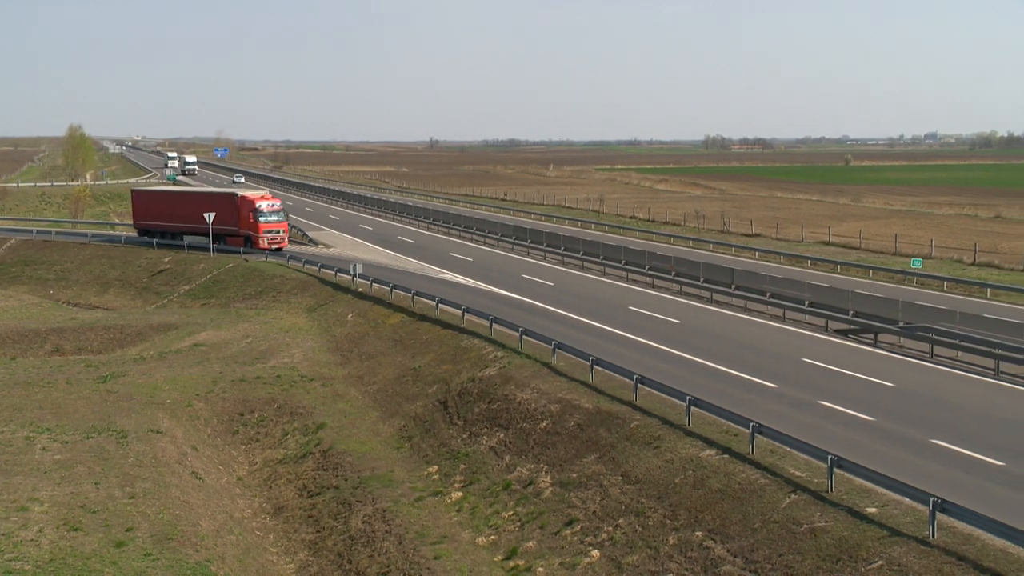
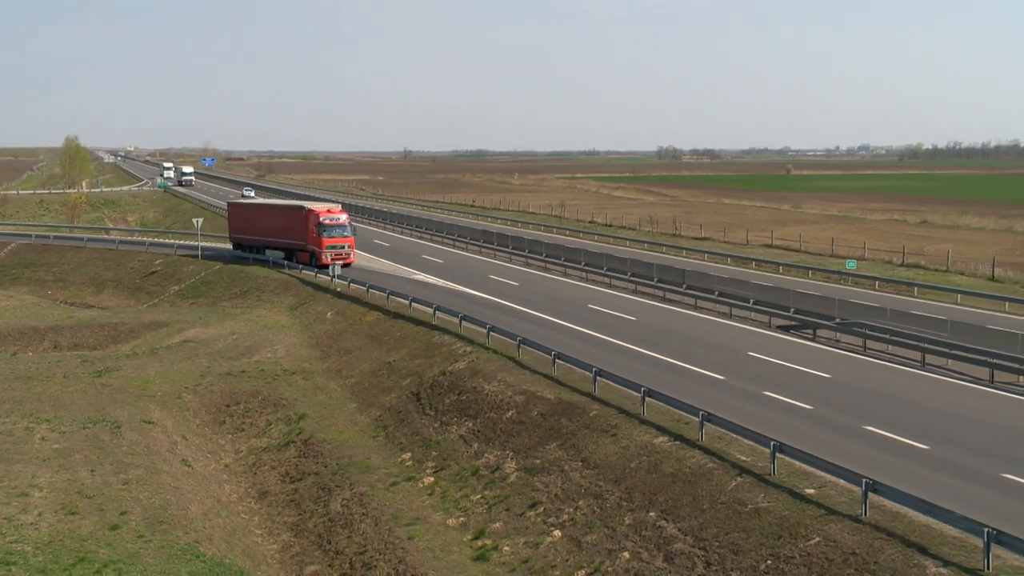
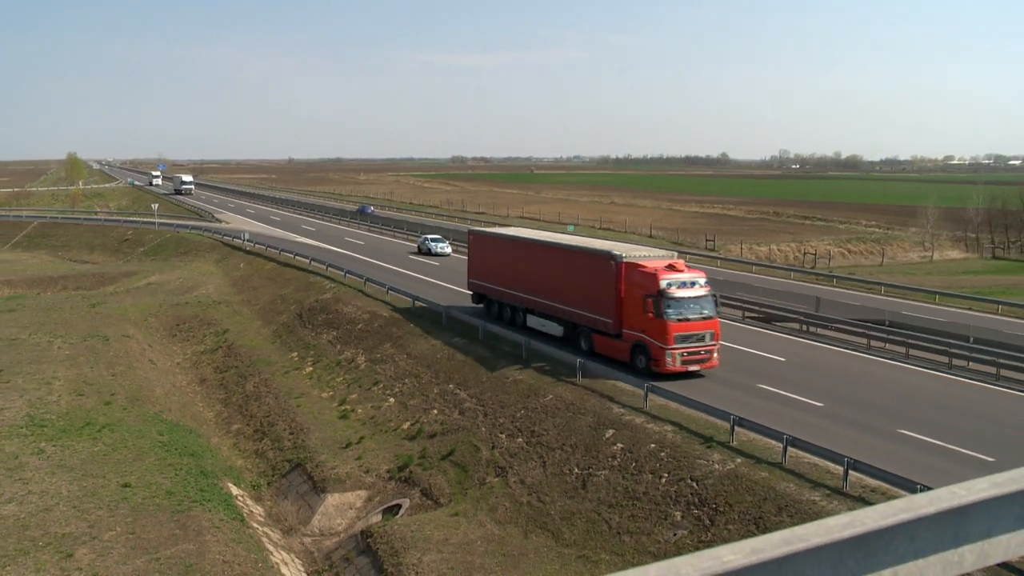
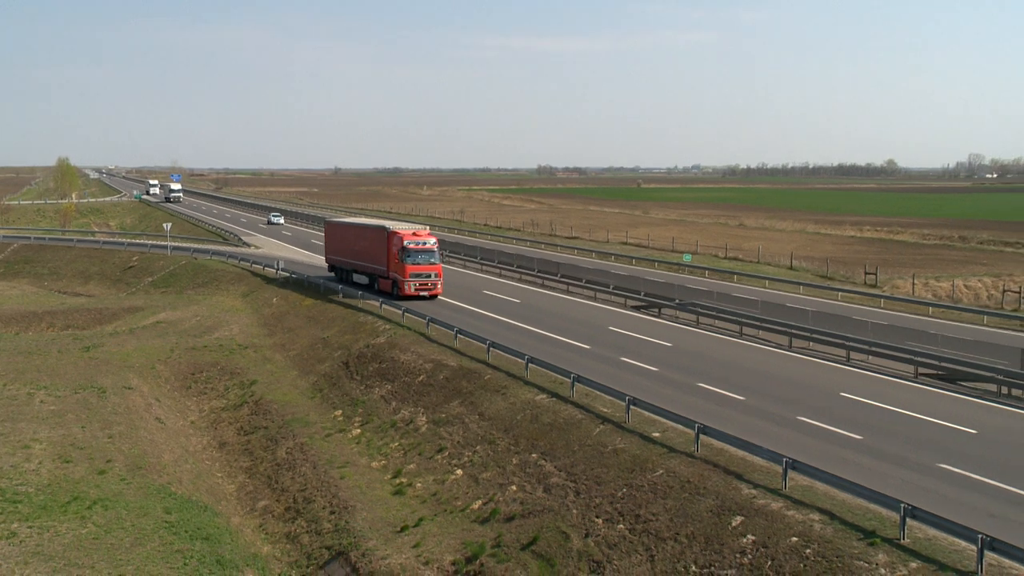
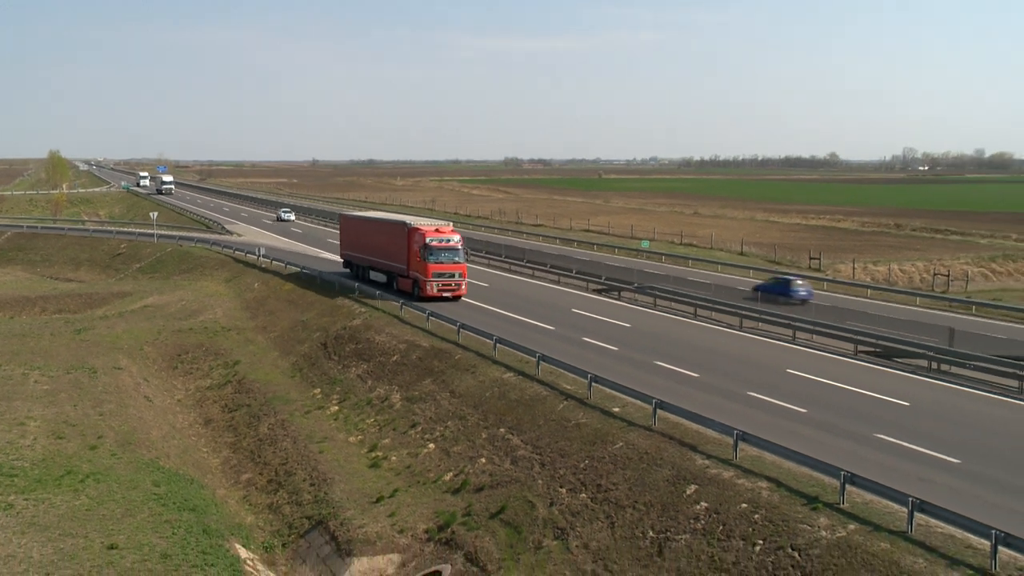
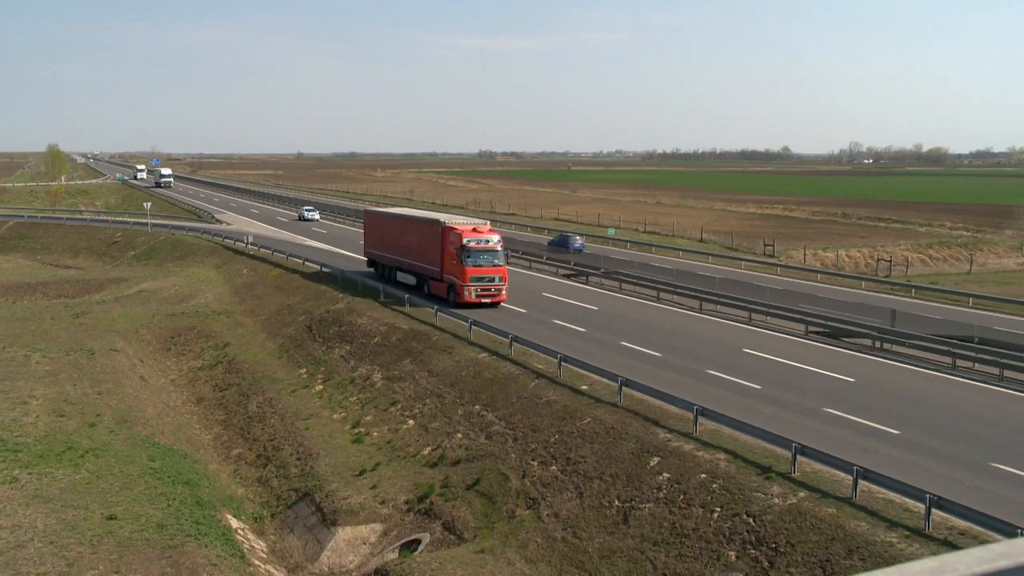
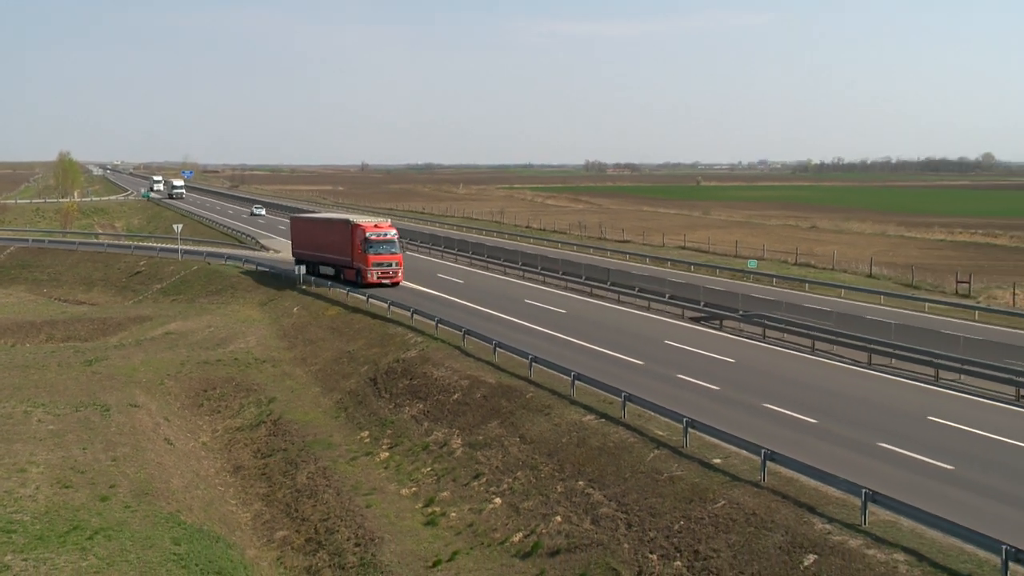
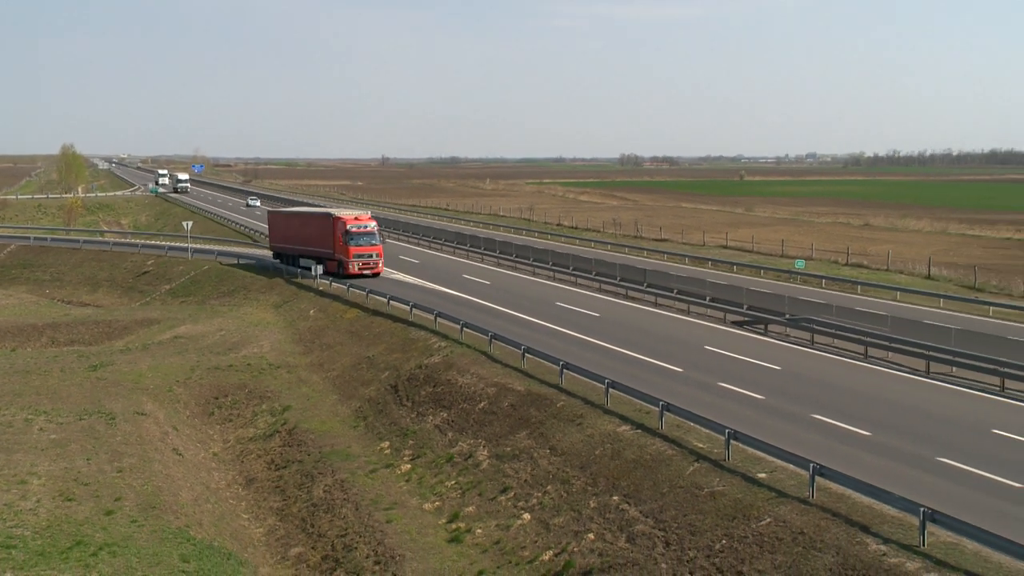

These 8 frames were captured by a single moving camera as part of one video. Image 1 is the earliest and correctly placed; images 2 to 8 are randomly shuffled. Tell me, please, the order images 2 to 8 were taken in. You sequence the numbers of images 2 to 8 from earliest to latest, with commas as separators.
2, 8, 7, 4, 5, 6, 3
